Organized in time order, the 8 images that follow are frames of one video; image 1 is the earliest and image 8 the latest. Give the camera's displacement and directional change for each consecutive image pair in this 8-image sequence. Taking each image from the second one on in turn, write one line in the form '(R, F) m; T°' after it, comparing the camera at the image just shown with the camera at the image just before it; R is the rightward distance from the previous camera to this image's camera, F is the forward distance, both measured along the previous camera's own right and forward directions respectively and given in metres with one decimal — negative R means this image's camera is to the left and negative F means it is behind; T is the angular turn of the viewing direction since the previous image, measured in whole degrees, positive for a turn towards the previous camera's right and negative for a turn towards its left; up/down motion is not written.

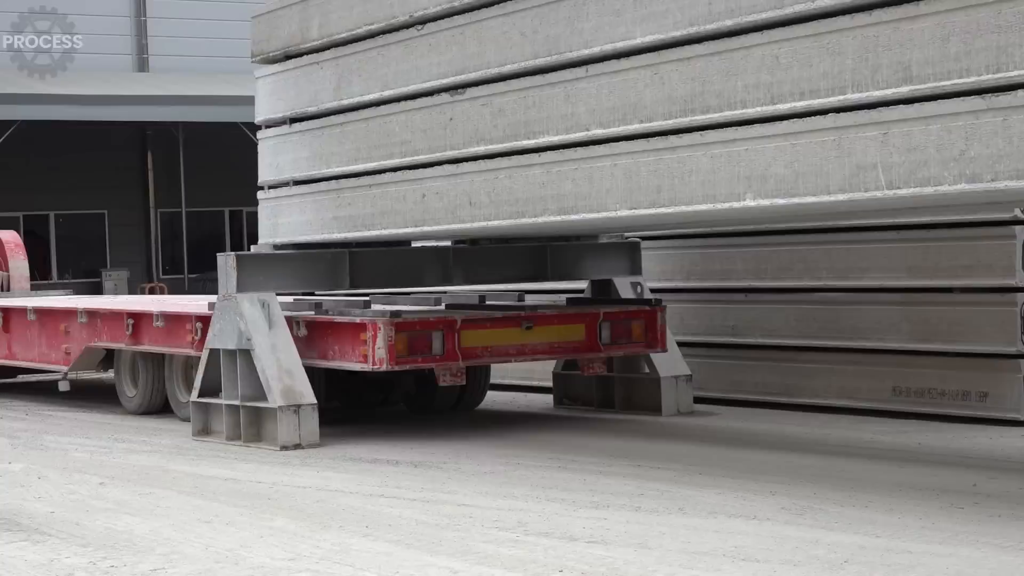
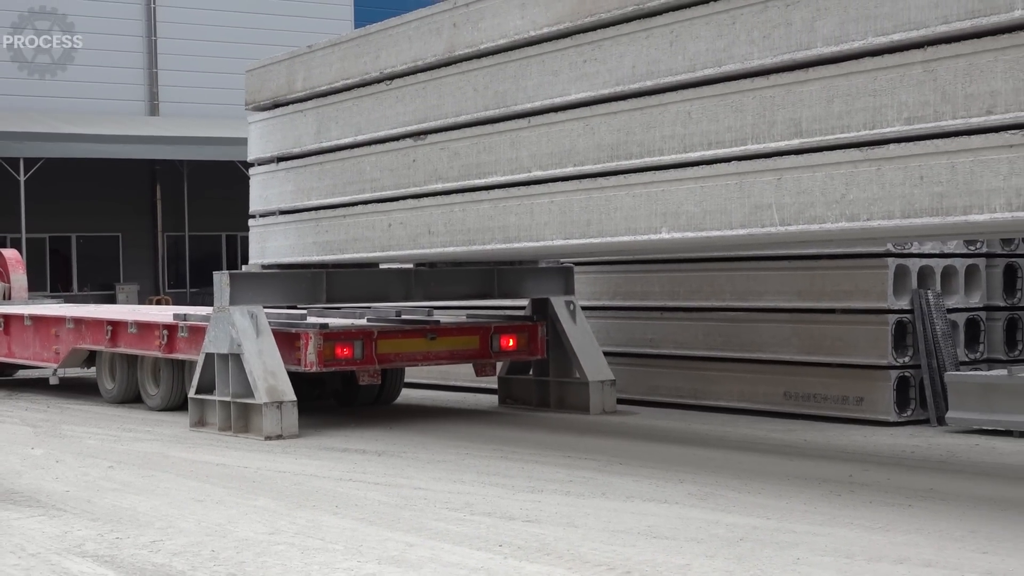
(+0.8, -0.9) m; 0°
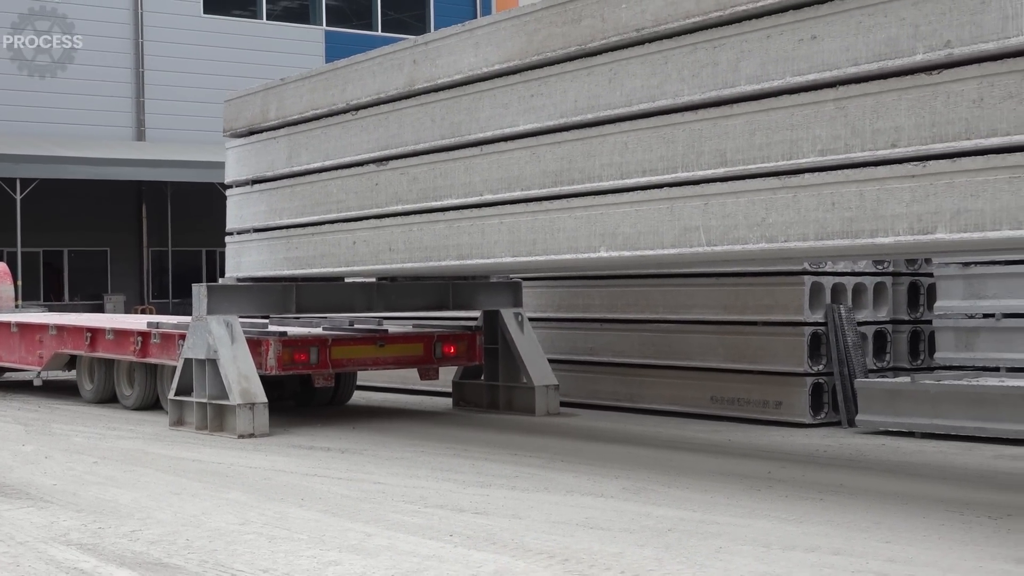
(+0.8, -0.6) m; 0°
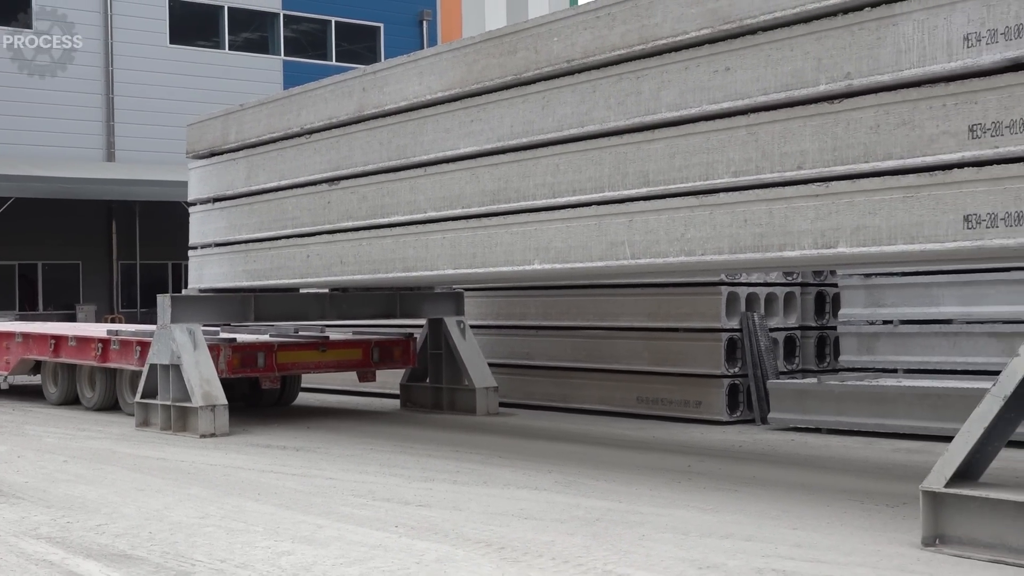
(+1.1, -0.6) m; +1°
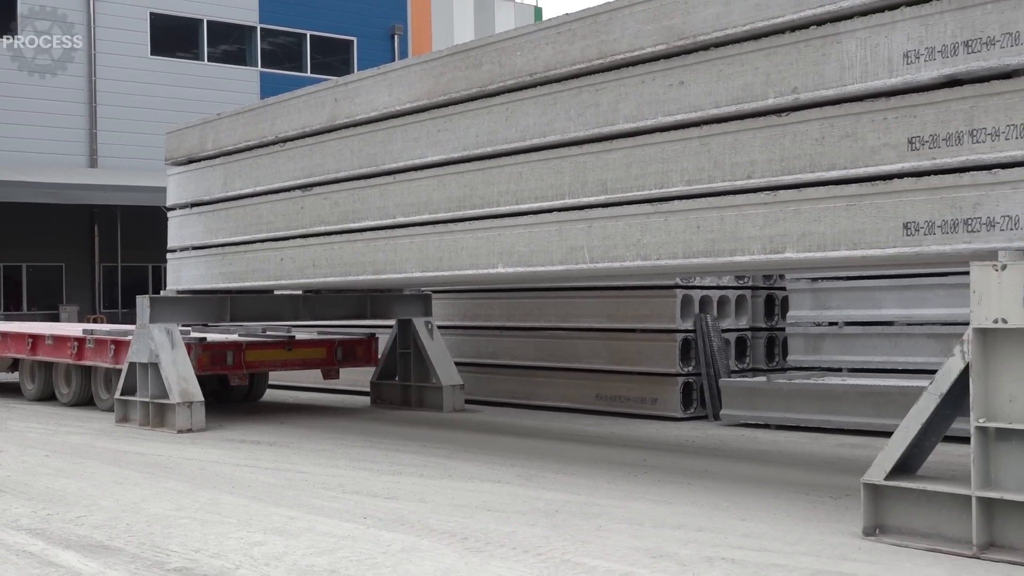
(+0.7, -0.4) m; 0°
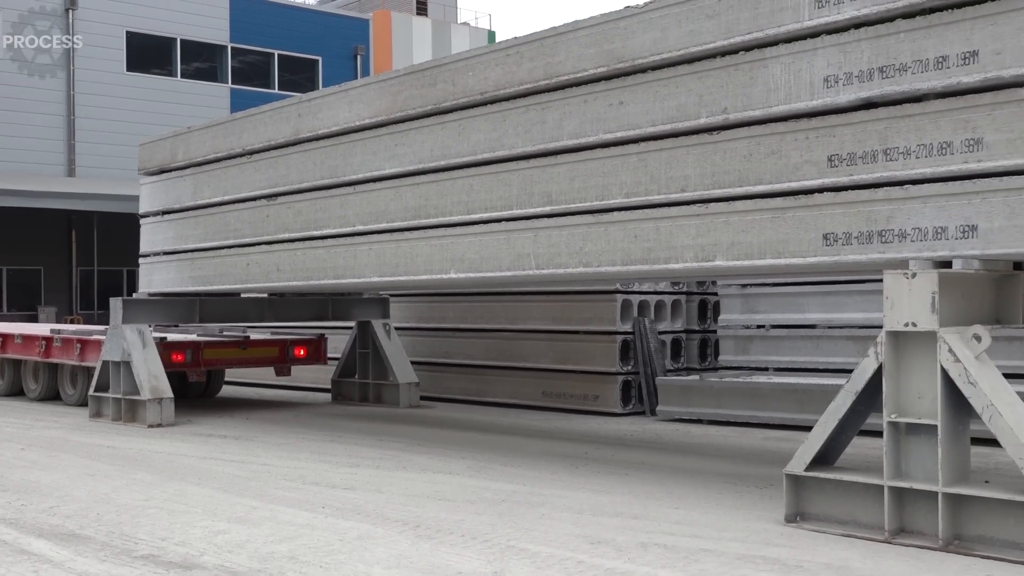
(+1.0, -0.6) m; +1°
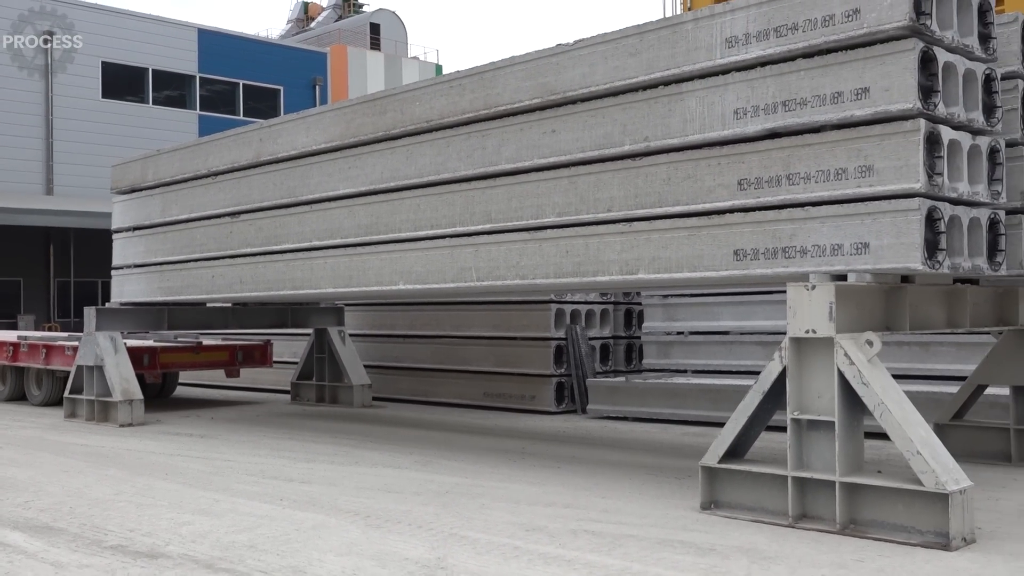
(+1.2, -0.8) m; +1°
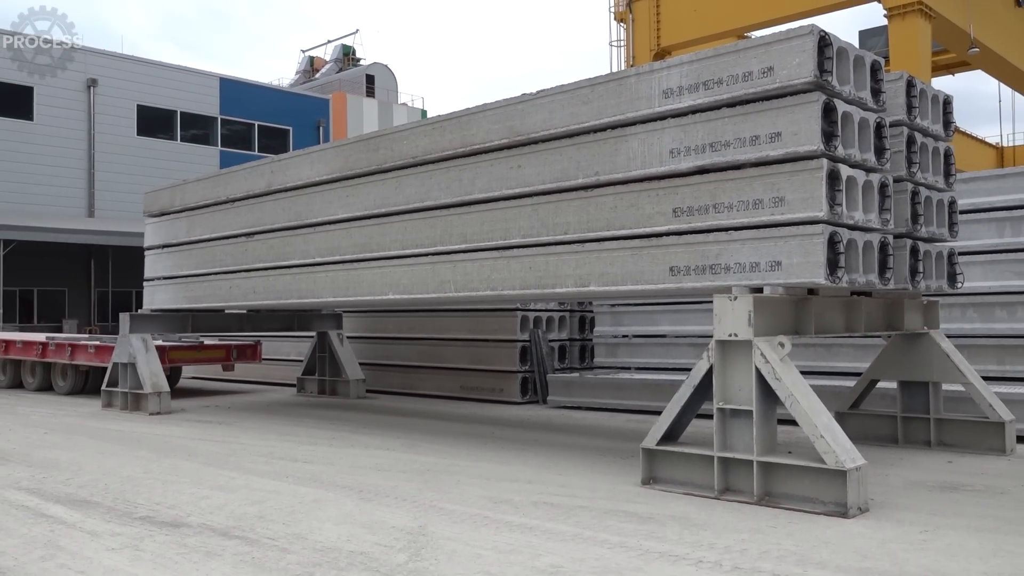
(+0.7, -1.7) m; +1°
